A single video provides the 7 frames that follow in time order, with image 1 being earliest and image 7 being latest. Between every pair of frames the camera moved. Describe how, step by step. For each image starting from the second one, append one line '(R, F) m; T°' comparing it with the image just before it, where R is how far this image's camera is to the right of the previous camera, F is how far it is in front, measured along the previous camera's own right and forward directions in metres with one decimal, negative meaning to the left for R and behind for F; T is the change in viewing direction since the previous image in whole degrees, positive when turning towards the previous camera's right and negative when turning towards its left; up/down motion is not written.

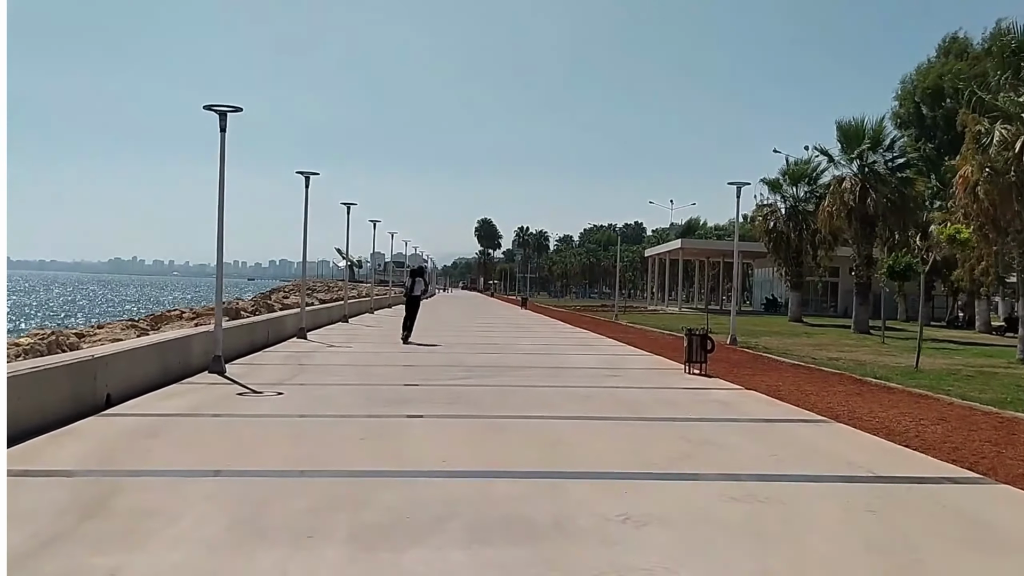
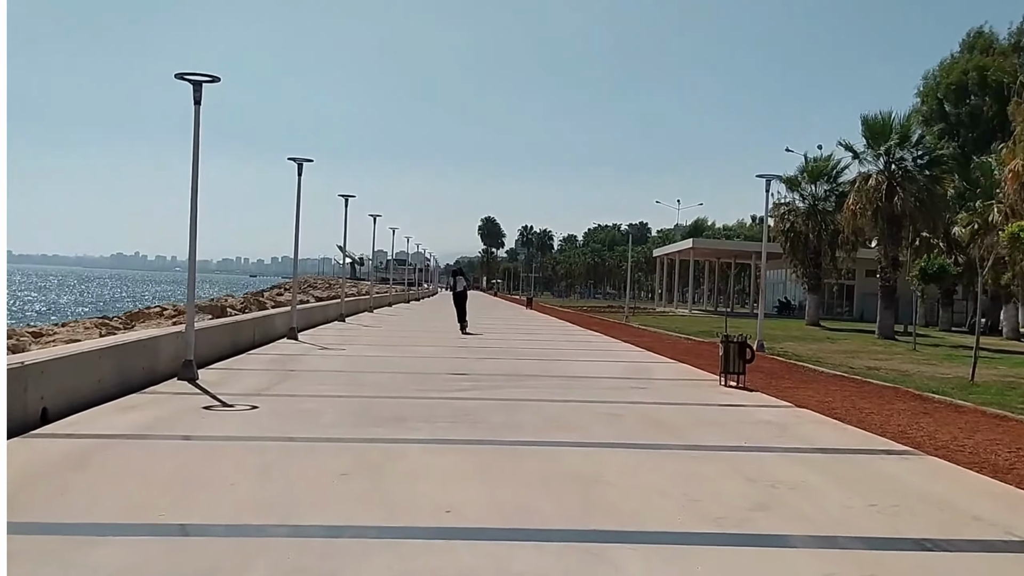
(-0.2, +2.0) m; 0°
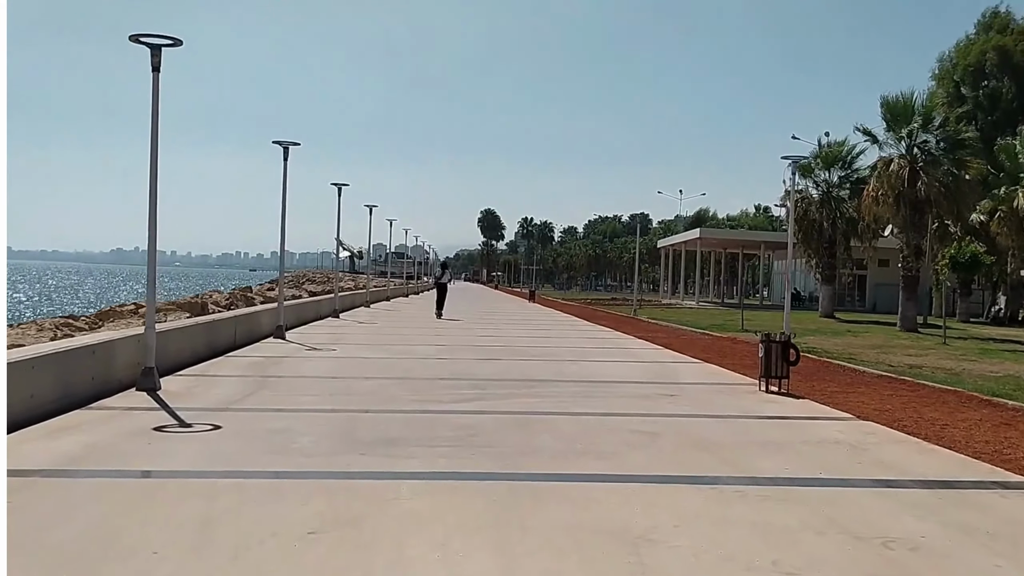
(-0.1, +1.9) m; 0°
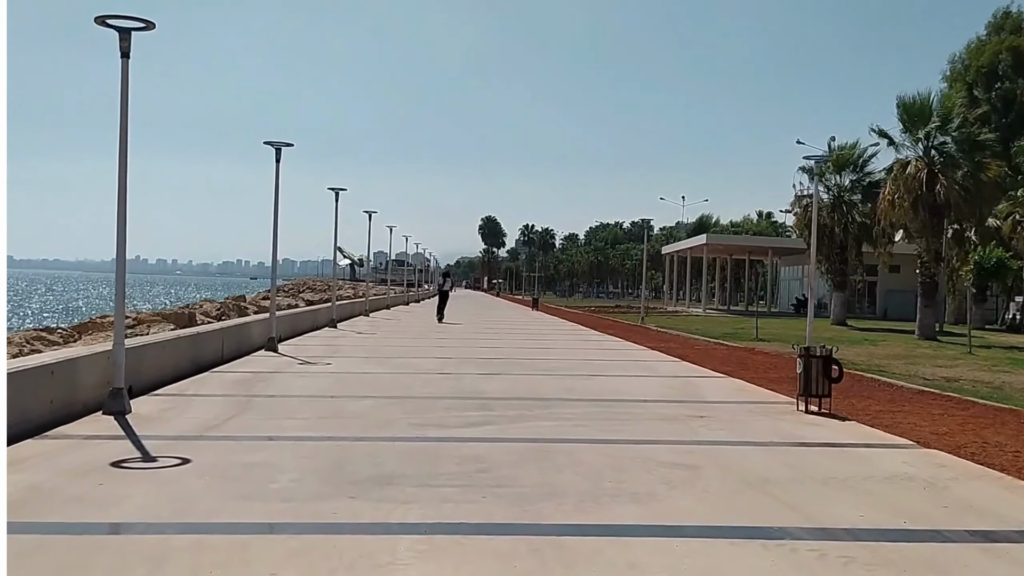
(-0.1, +1.3) m; 0°
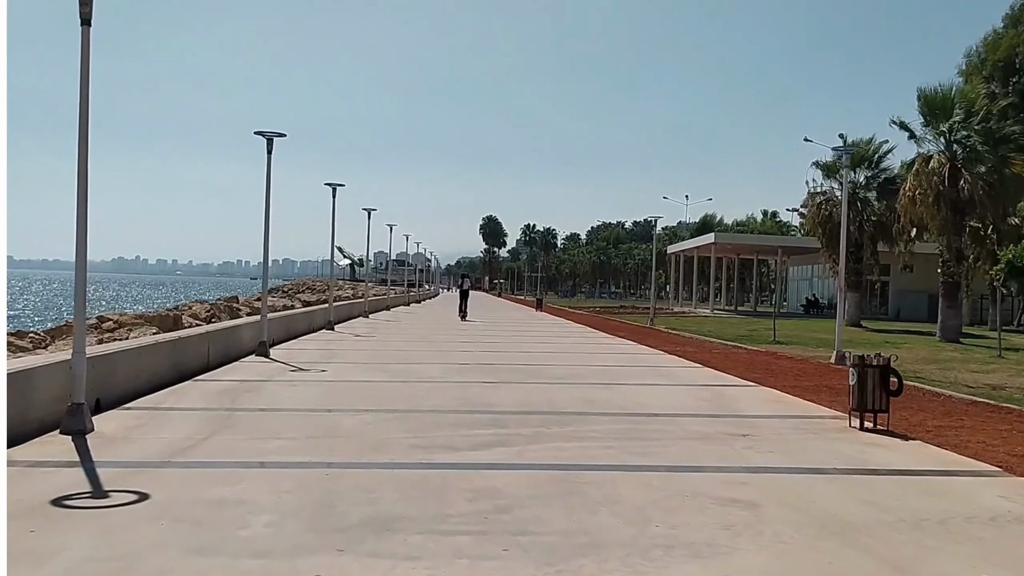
(-0.2, +1.4) m; 0°
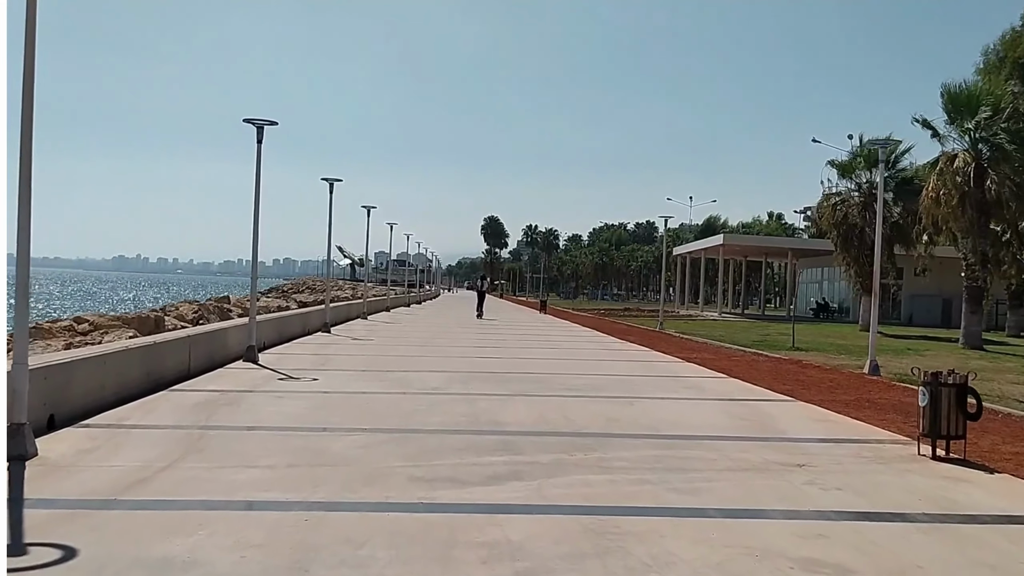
(-0.2, +1.4) m; 0°
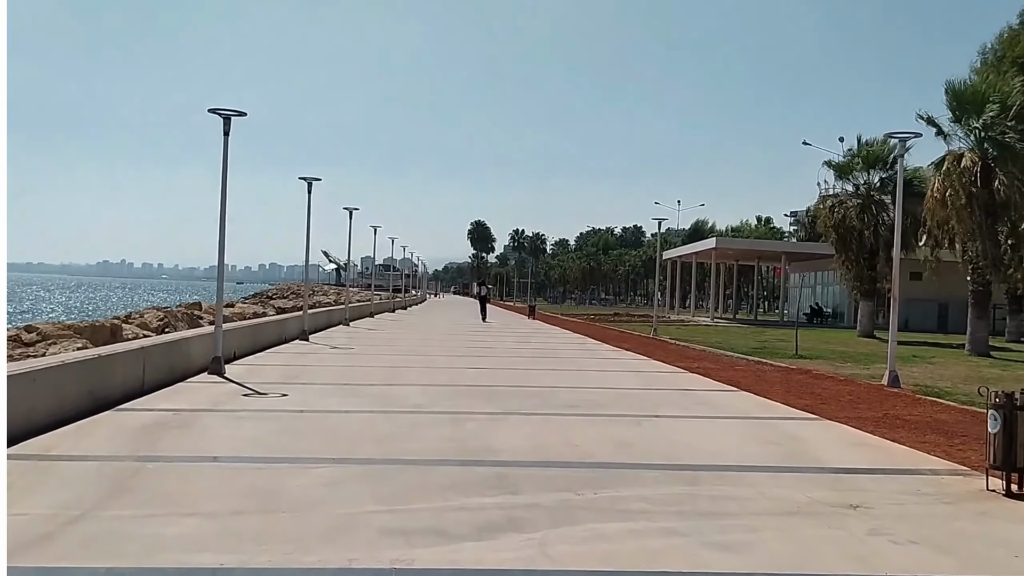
(-0.1, +1.5) m; +1°
